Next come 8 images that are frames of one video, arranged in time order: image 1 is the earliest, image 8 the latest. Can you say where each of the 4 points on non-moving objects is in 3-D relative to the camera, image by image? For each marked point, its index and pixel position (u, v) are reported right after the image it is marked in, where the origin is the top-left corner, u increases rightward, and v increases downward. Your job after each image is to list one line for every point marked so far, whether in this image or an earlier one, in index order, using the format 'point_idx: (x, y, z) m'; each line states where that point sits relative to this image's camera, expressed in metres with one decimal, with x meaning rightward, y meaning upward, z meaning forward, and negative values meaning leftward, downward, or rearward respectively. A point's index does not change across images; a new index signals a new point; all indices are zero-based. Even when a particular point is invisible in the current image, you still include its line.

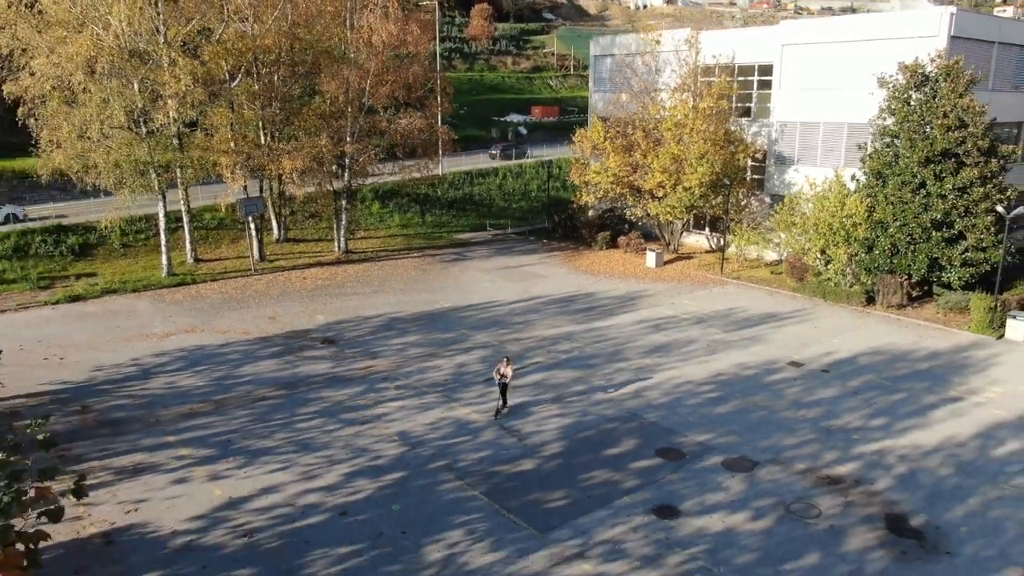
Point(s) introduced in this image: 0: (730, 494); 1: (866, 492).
0: (+2.7, -2.5, +9.5) m
1: (+4.4, -2.5, +9.6) m
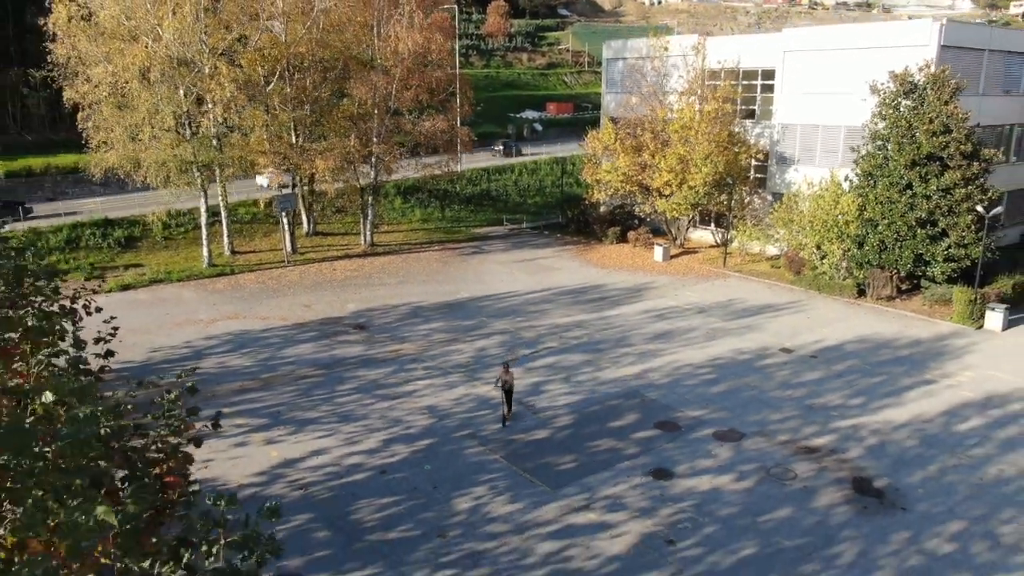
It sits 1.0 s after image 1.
0: (+2.9, -2.4, +10.9) m
1: (+4.6, -2.4, +10.9) m
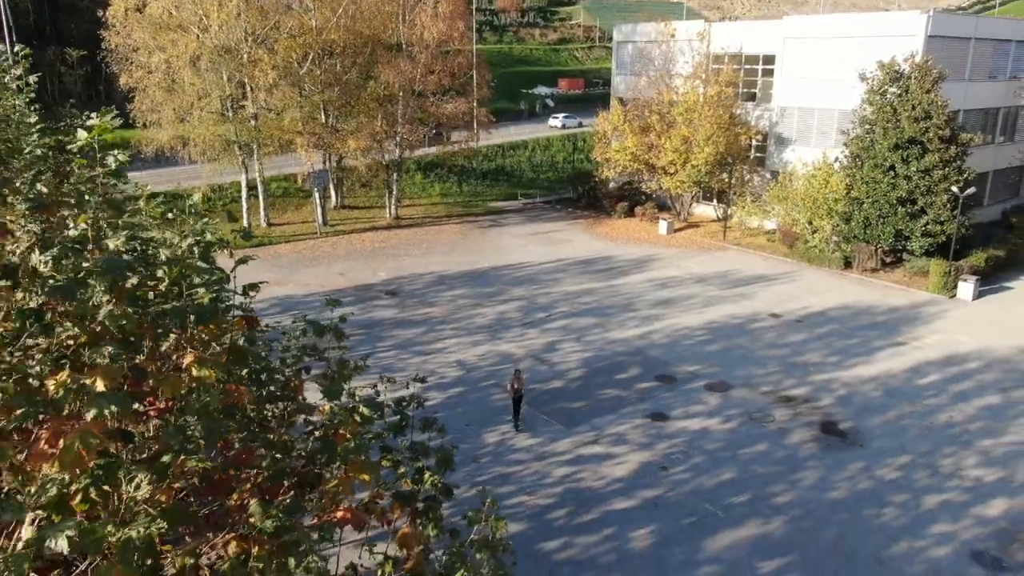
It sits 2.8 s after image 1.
0: (+3.2, -1.9, +12.7) m
1: (+4.9, -1.9, +12.8) m
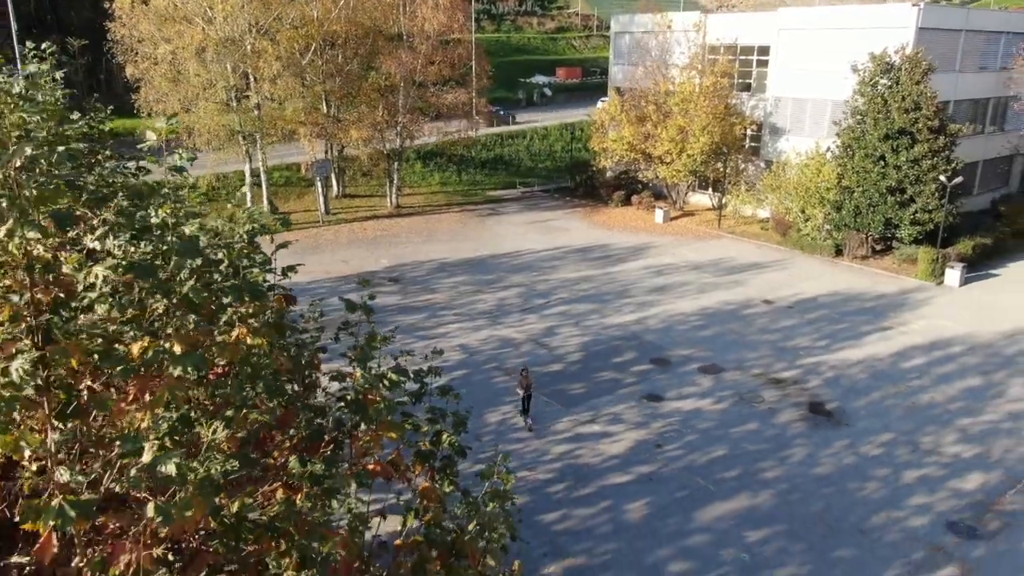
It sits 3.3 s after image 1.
0: (+3.2, -1.7, +13.2) m
1: (+4.9, -1.7, +13.3) m
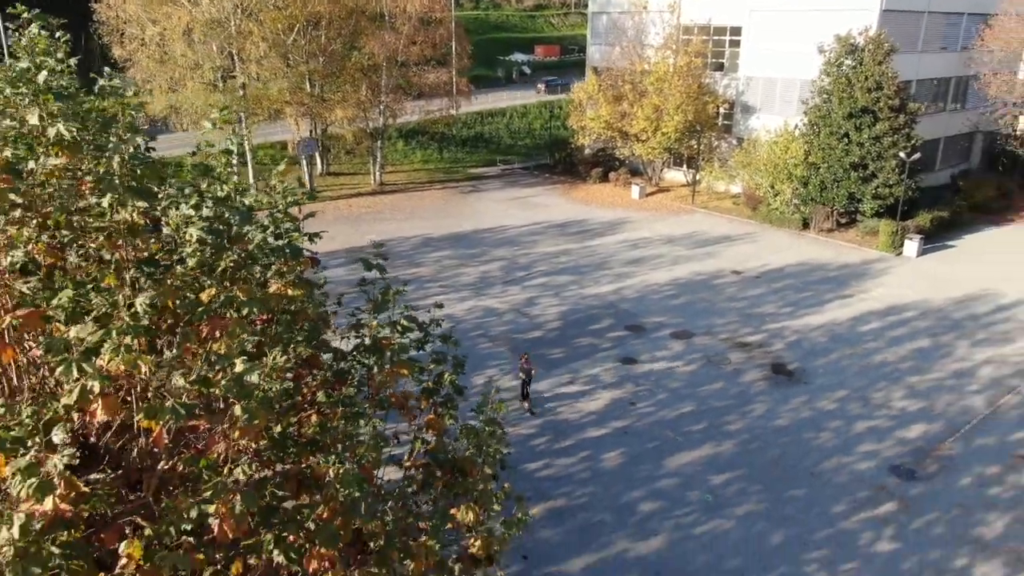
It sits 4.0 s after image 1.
0: (+2.9, -1.1, +14.2) m
1: (+4.6, -1.1, +14.3) m
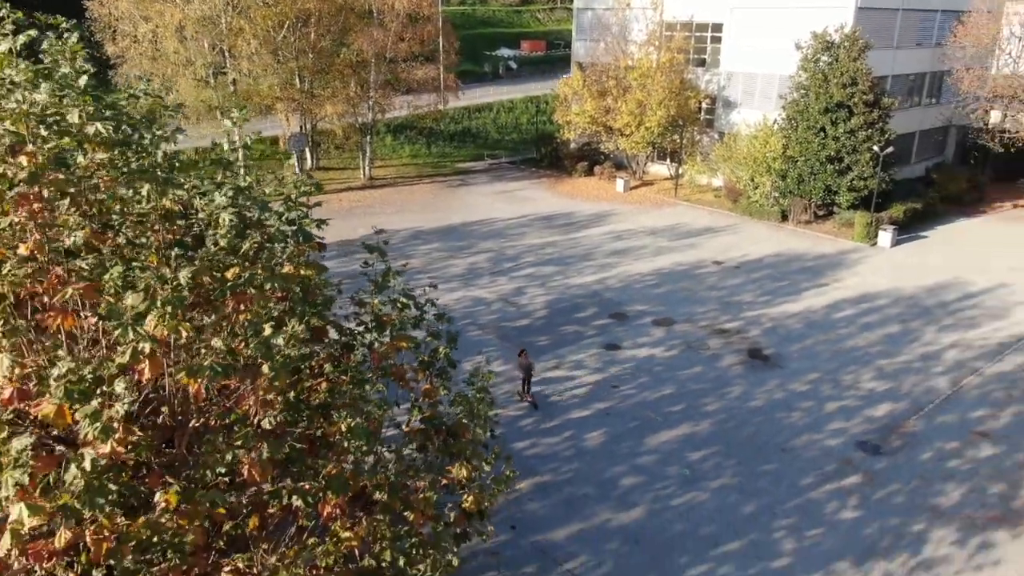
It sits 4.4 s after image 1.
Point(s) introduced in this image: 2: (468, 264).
0: (+2.7, -0.9, +14.8) m
1: (+4.4, -0.9, +14.9) m
2: (-1.1, +0.6, +19.0) m
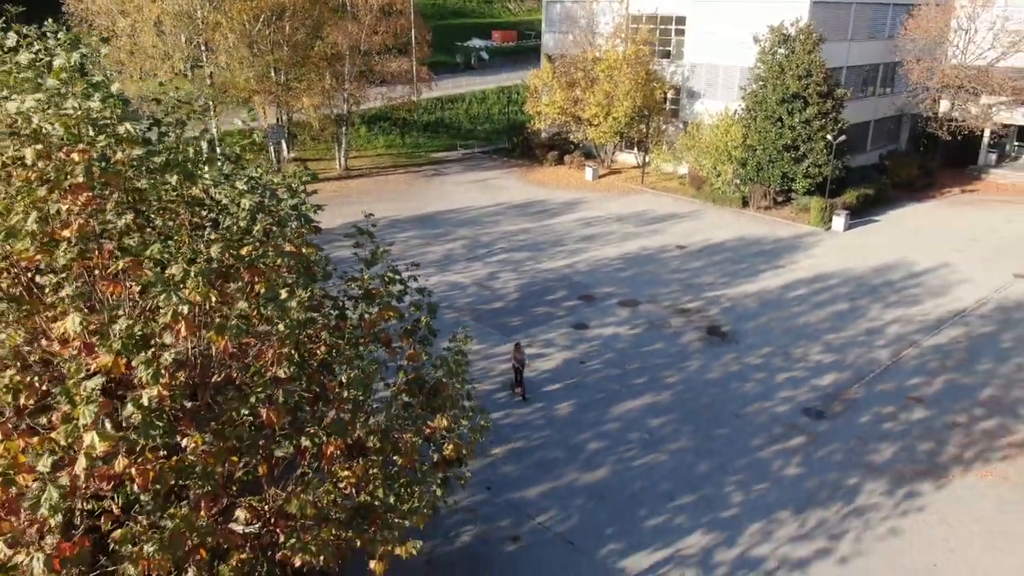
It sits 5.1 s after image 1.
0: (+2.2, -0.6, +15.7) m
1: (+3.9, -0.5, +15.9) m
2: (-1.8, +1.0, +19.8) m
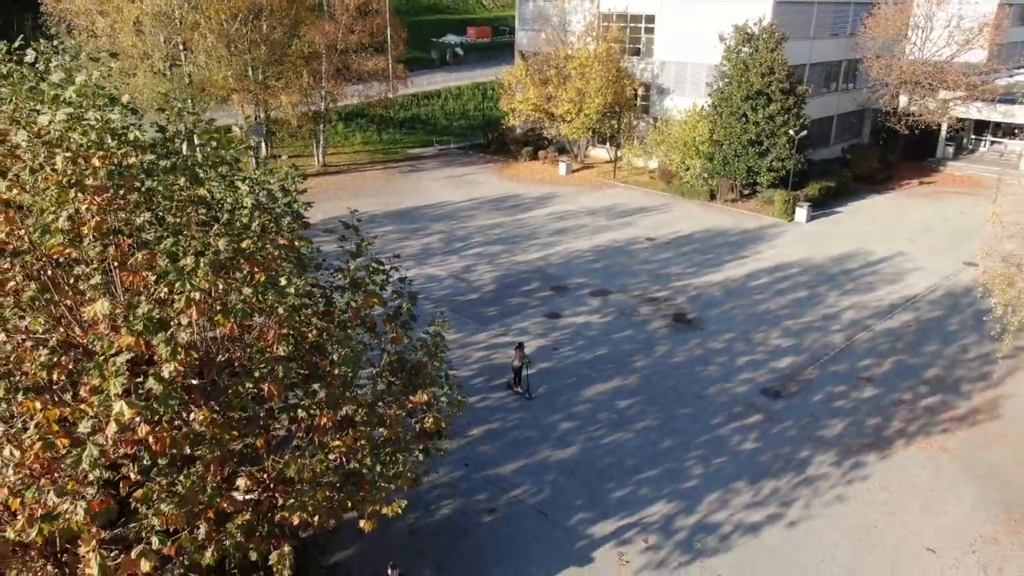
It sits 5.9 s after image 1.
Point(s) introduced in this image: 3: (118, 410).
0: (+1.7, -0.4, +16.5) m
1: (+3.4, -0.3, +16.7) m
2: (-2.4, +1.1, +20.4) m
3: (-2.3, -0.7, +4.6) m
